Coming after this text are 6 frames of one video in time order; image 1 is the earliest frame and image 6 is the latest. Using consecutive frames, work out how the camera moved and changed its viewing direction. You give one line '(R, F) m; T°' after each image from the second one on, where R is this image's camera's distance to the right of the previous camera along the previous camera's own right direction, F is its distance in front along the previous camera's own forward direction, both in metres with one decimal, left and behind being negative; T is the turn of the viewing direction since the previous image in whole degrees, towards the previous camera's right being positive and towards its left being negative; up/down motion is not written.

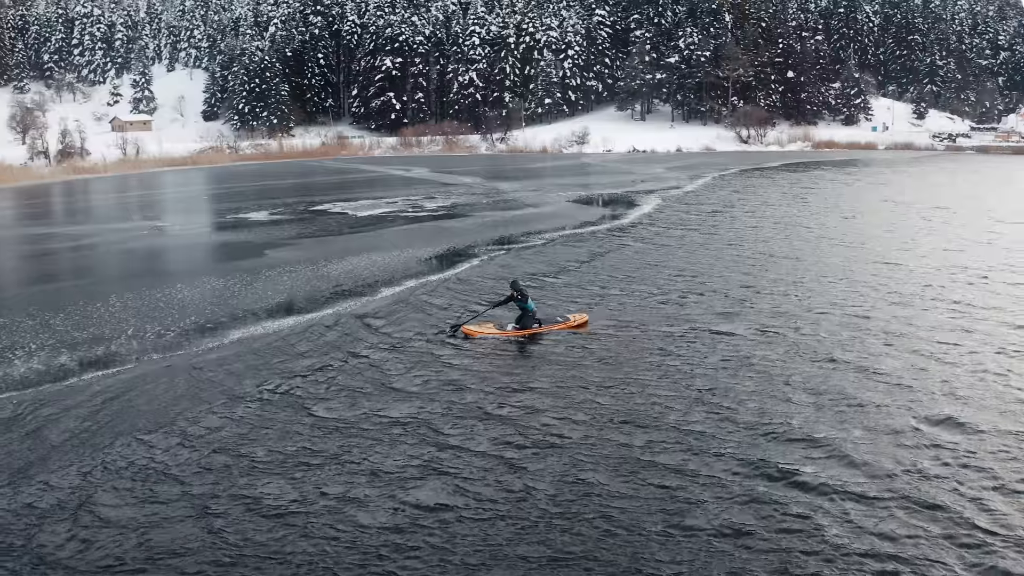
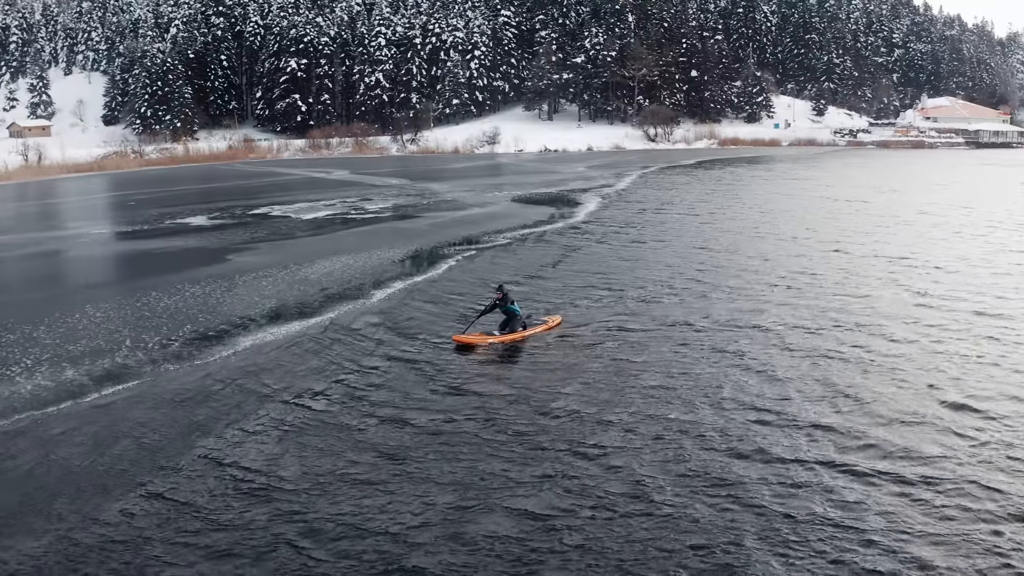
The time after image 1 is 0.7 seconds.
(-1.9, +0.3) m; +6°
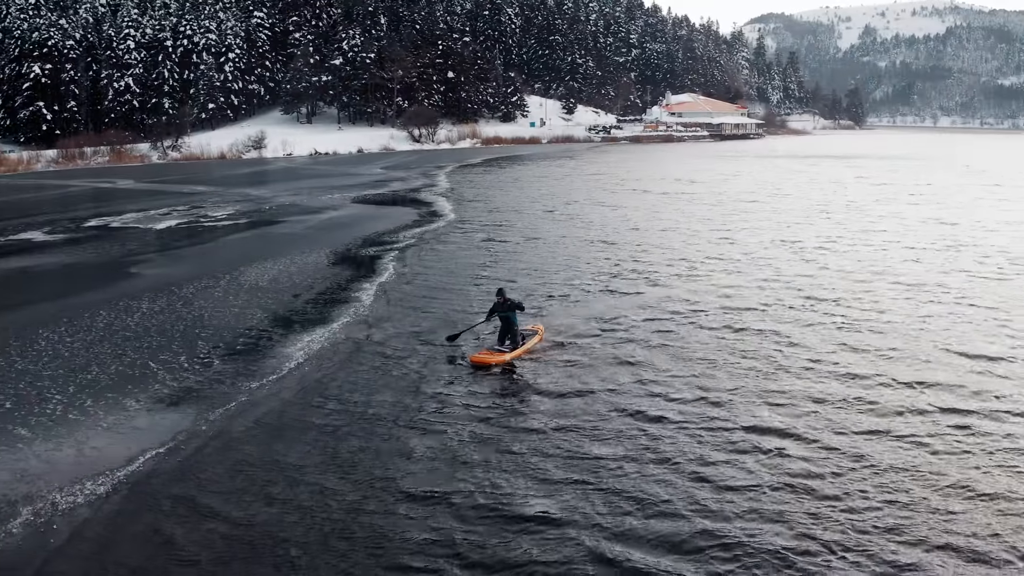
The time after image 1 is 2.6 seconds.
(-4.7, +1.0) m; +16°
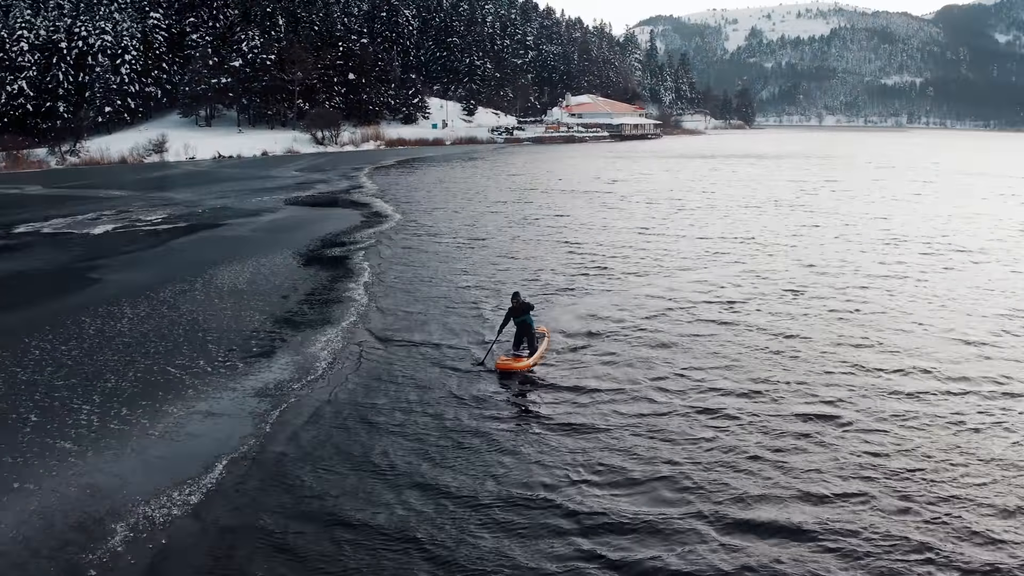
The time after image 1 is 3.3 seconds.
(-1.8, +0.2) m; +6°
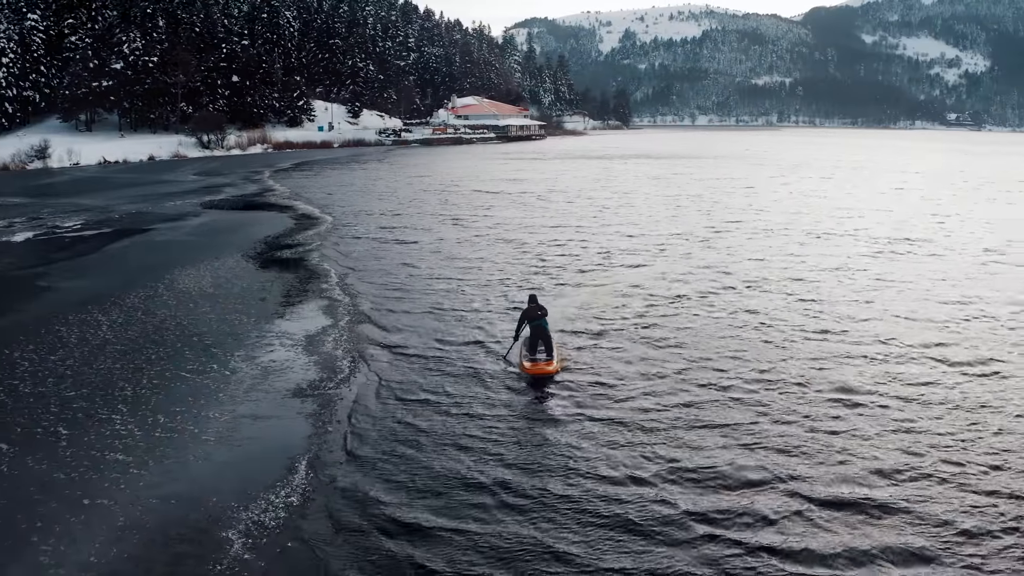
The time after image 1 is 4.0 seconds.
(-1.8, +0.1) m; +7°
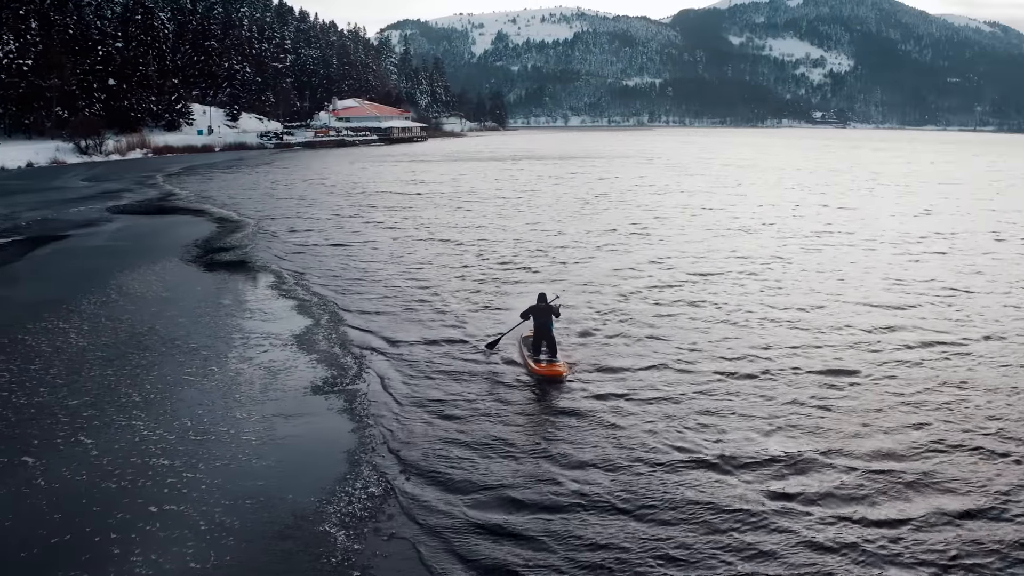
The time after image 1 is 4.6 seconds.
(-1.6, 0.0) m; +7°
